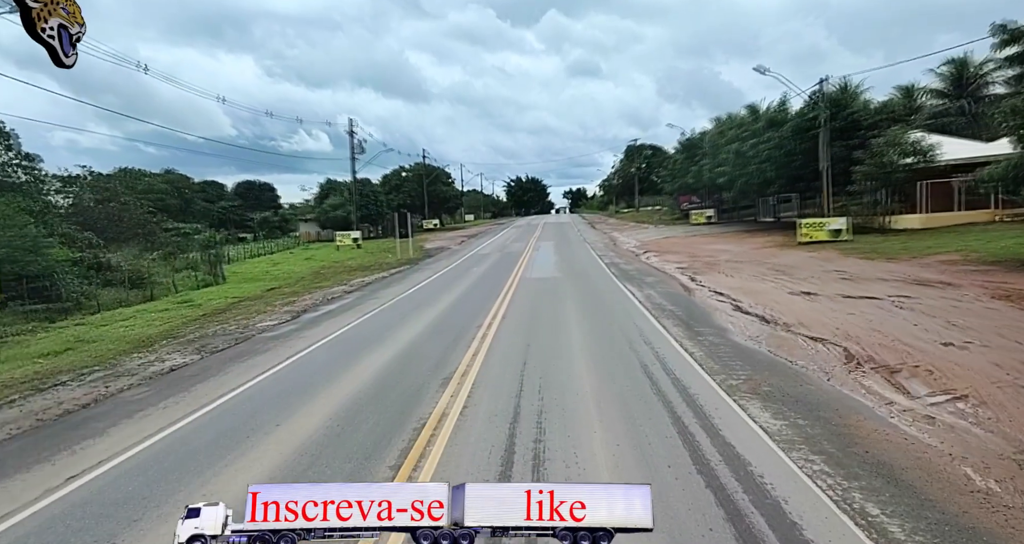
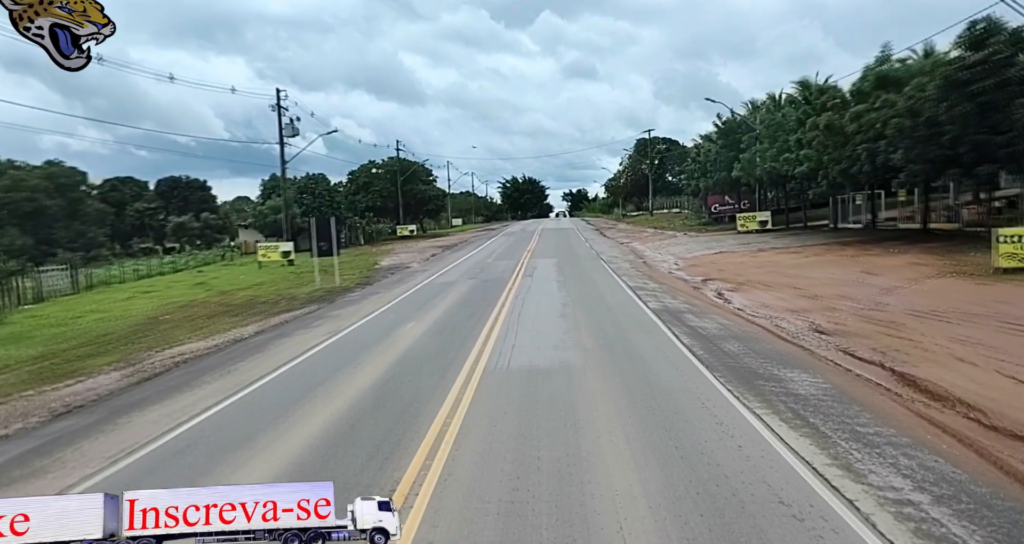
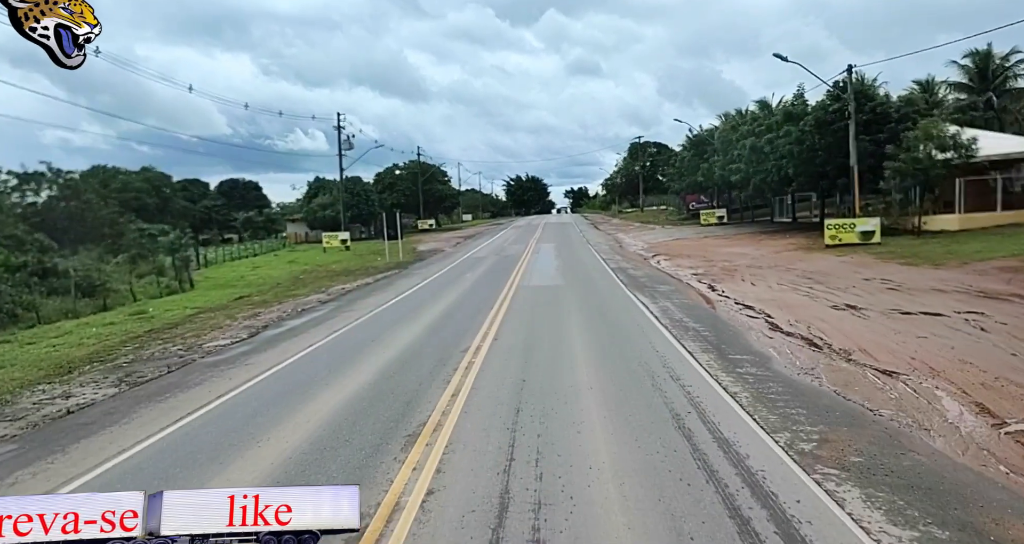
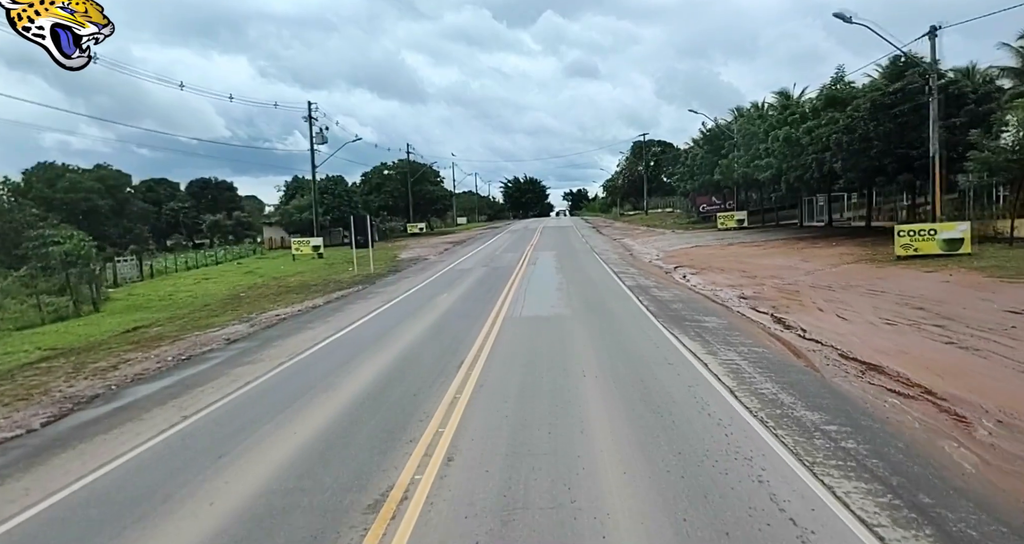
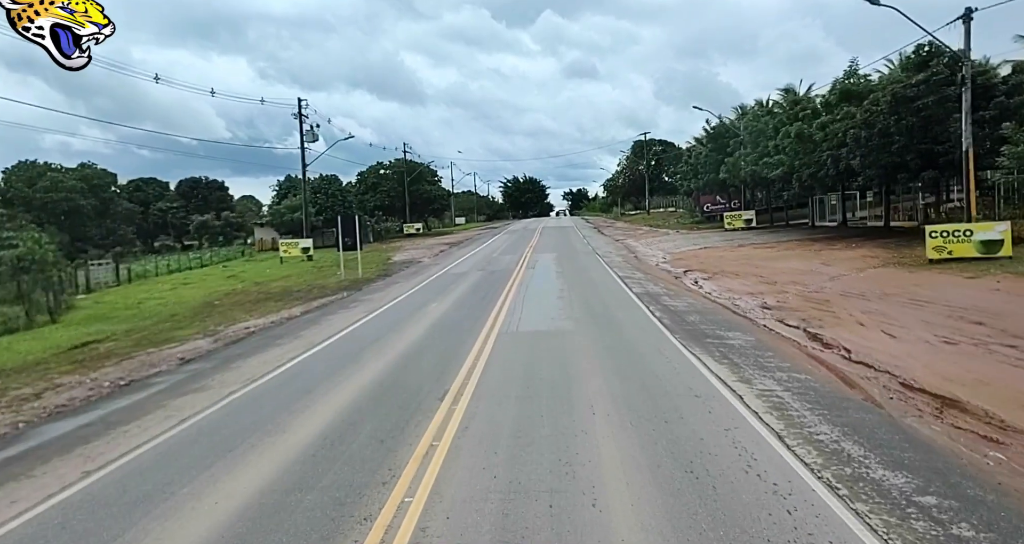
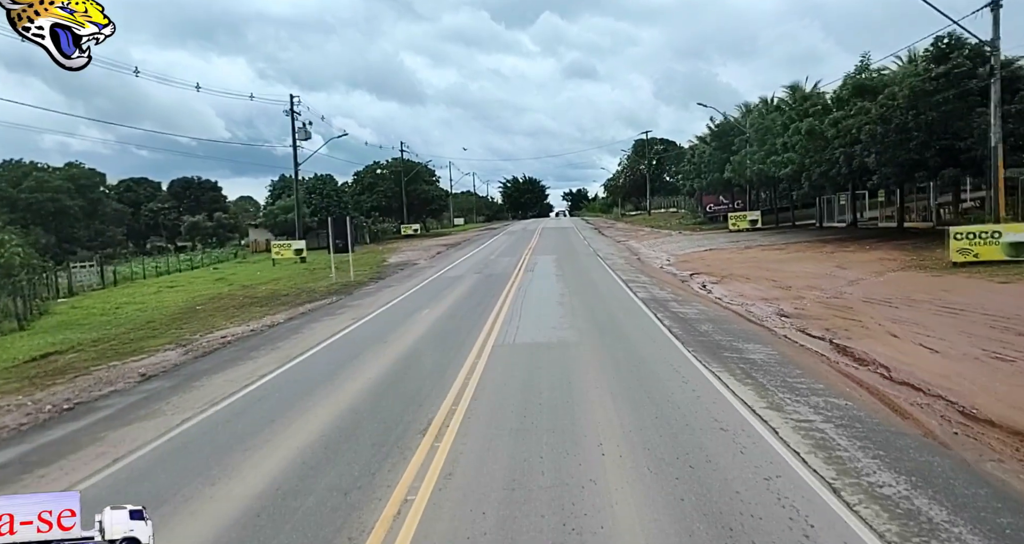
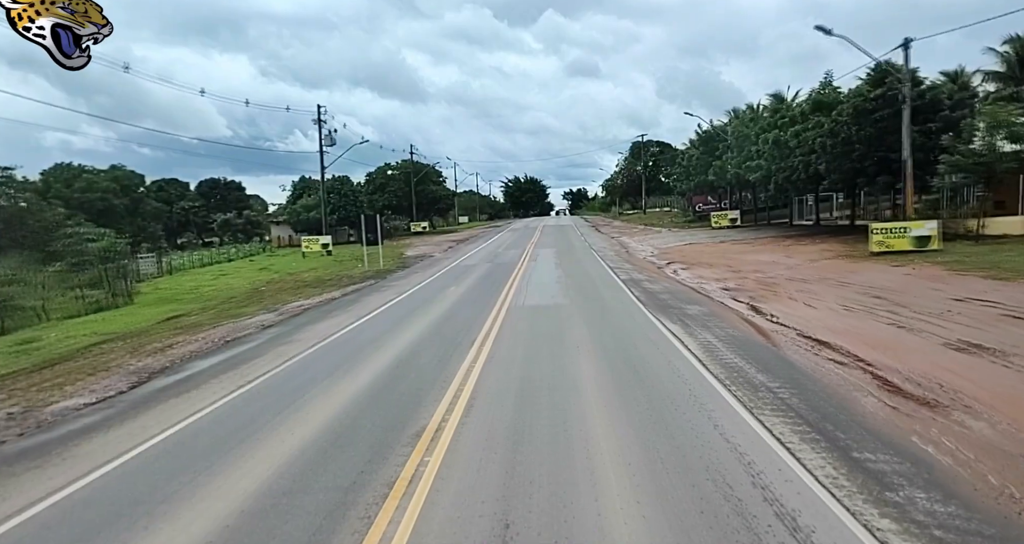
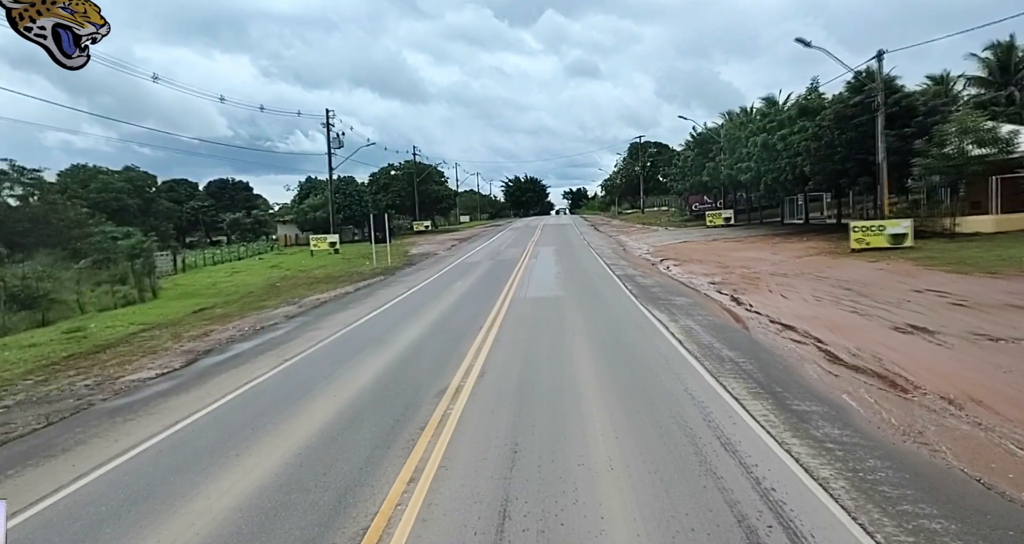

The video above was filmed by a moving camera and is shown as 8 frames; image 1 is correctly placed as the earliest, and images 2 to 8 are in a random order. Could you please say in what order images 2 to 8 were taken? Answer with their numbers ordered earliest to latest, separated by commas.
3, 8, 7, 4, 5, 6, 2
